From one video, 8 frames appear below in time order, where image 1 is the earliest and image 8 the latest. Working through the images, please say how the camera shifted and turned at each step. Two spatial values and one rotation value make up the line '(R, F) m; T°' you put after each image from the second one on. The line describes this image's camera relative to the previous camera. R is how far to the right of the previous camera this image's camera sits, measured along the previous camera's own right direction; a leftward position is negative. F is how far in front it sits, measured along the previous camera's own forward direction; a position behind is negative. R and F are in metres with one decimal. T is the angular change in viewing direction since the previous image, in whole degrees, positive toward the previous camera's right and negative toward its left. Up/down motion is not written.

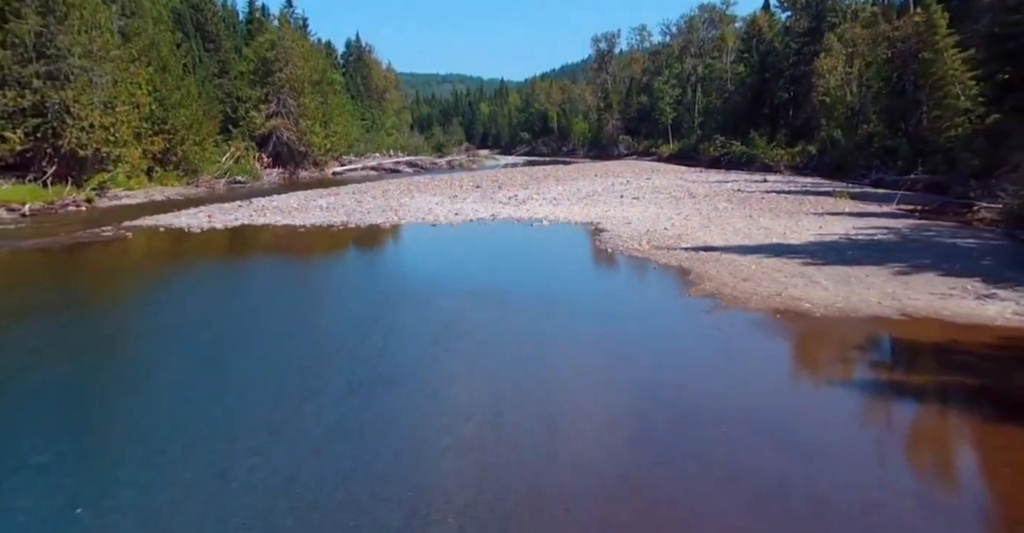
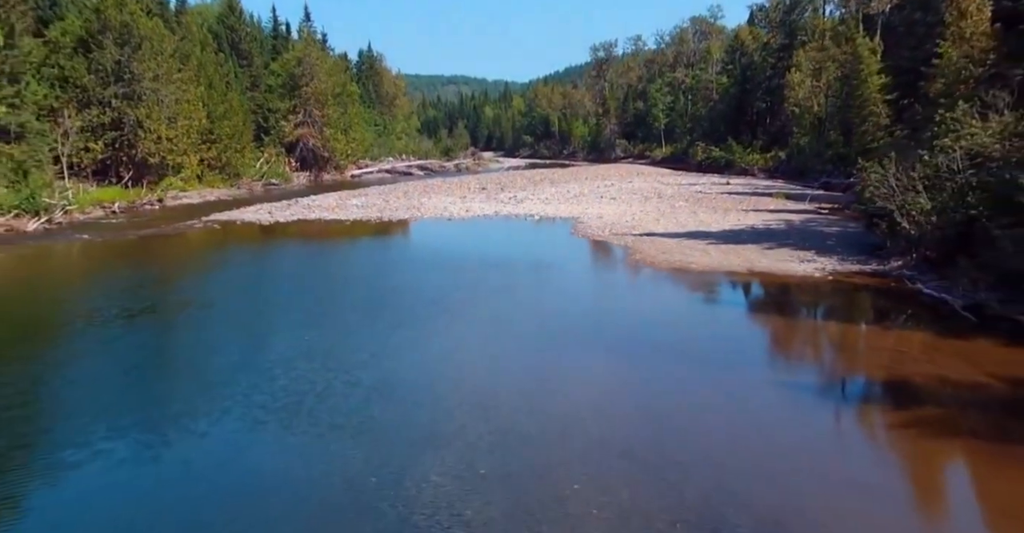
(+0.2, -5.4) m; 0°
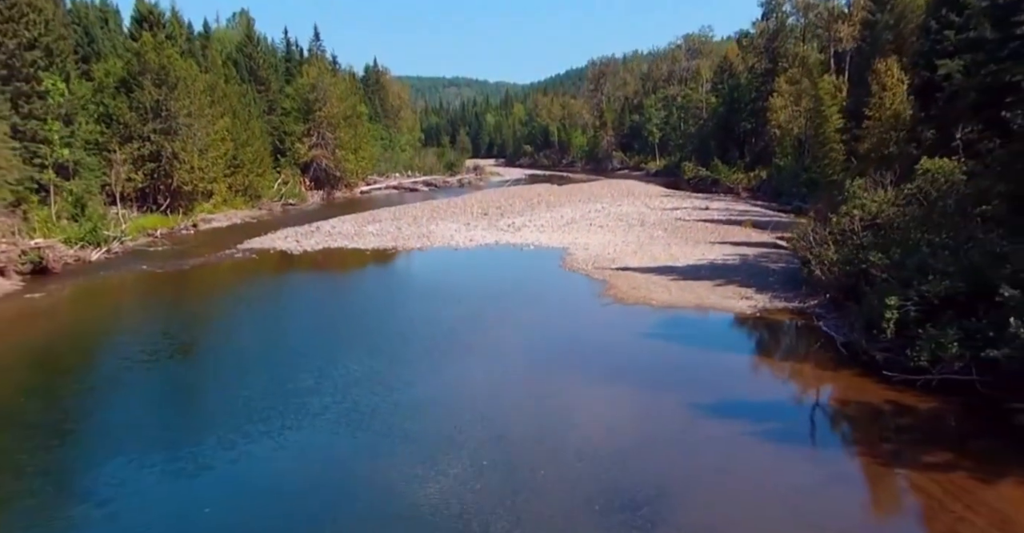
(+0.1, -3.6) m; 0°
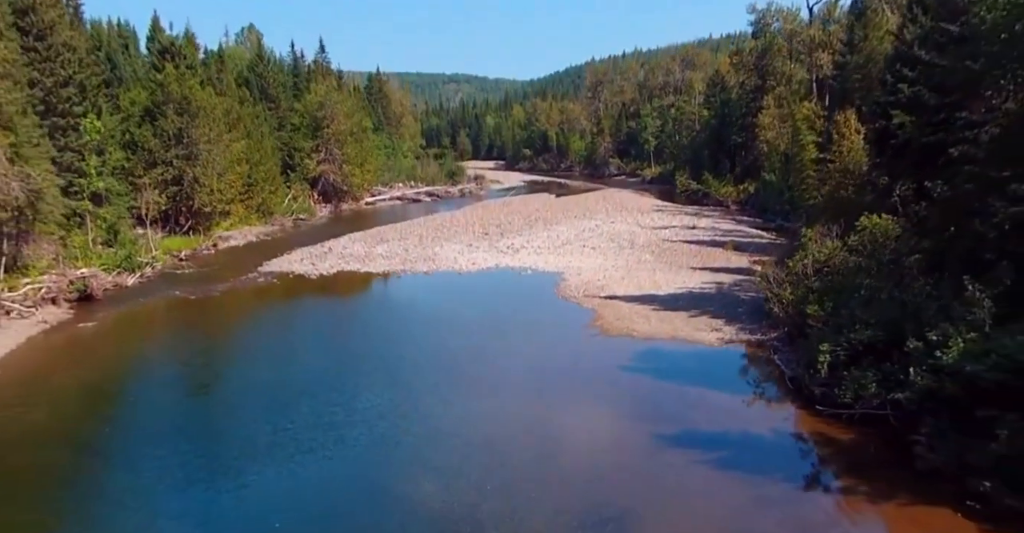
(0.0, -2.6) m; 0°
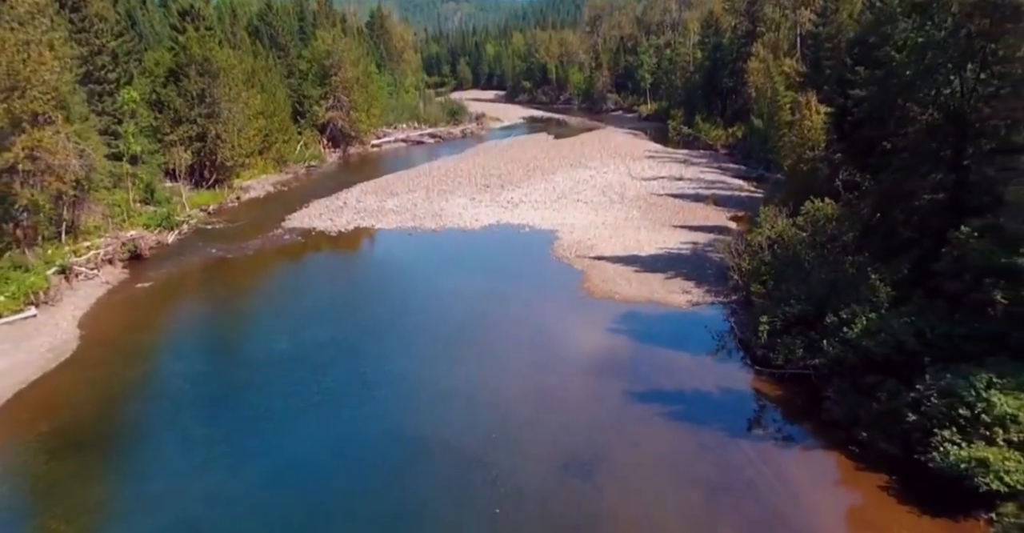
(0.0, -3.5) m; 0°
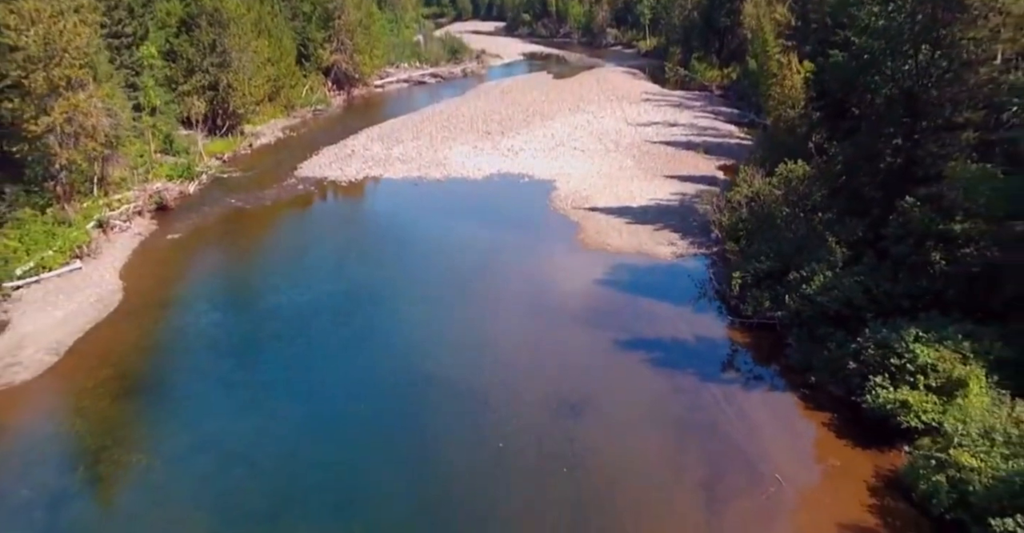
(0.0, -2.3) m; 0°
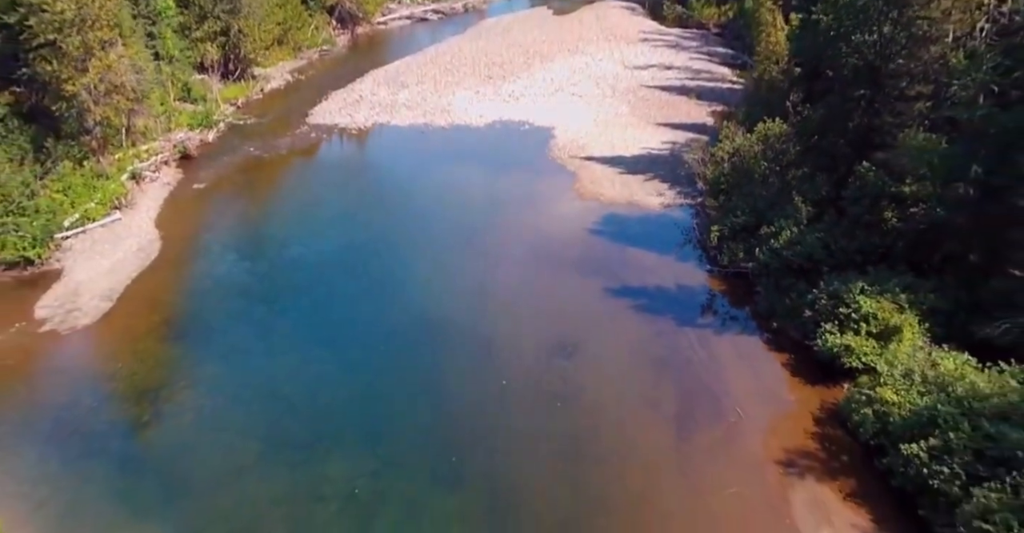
(0.0, -2.5) m; 0°
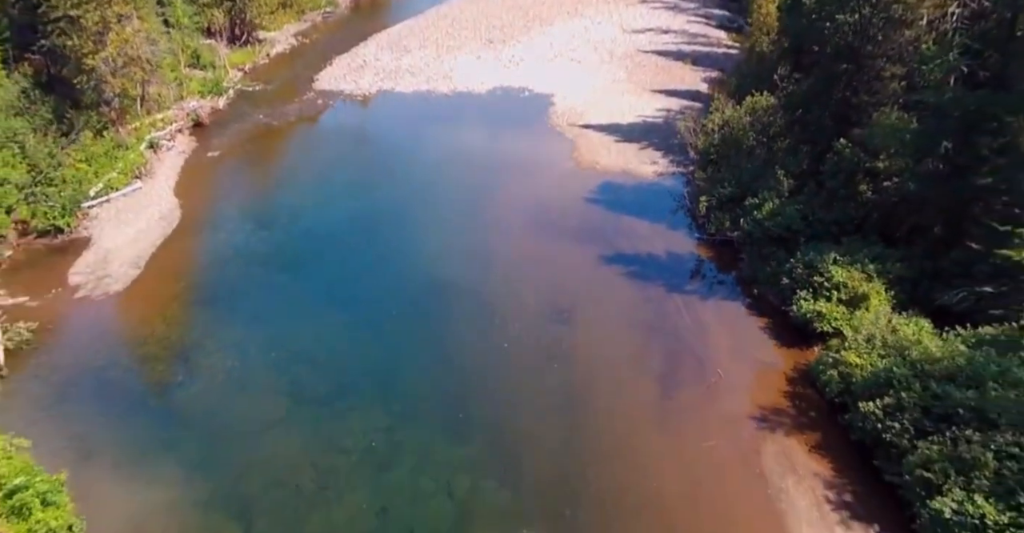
(0.0, -1.6) m; 0°
